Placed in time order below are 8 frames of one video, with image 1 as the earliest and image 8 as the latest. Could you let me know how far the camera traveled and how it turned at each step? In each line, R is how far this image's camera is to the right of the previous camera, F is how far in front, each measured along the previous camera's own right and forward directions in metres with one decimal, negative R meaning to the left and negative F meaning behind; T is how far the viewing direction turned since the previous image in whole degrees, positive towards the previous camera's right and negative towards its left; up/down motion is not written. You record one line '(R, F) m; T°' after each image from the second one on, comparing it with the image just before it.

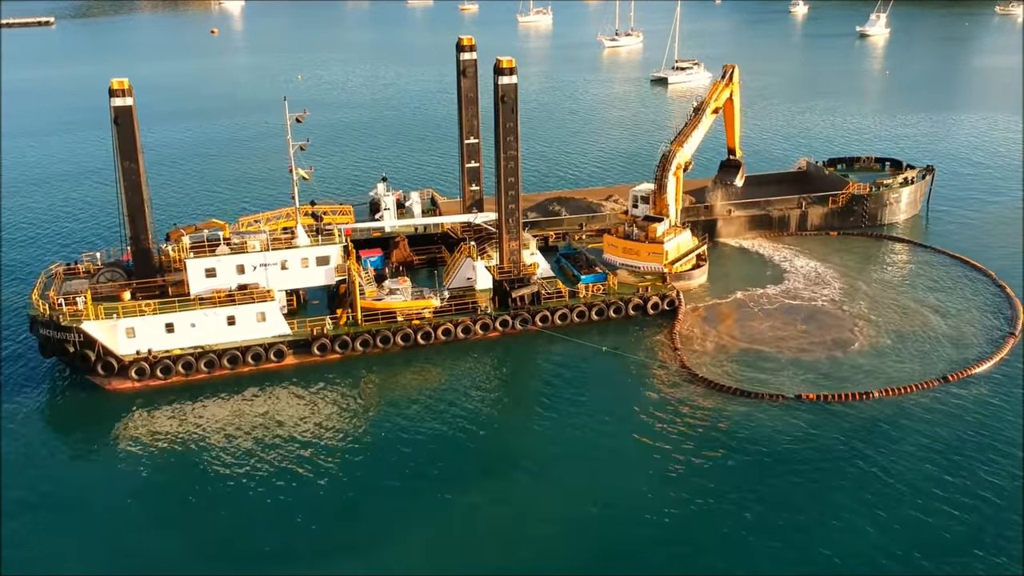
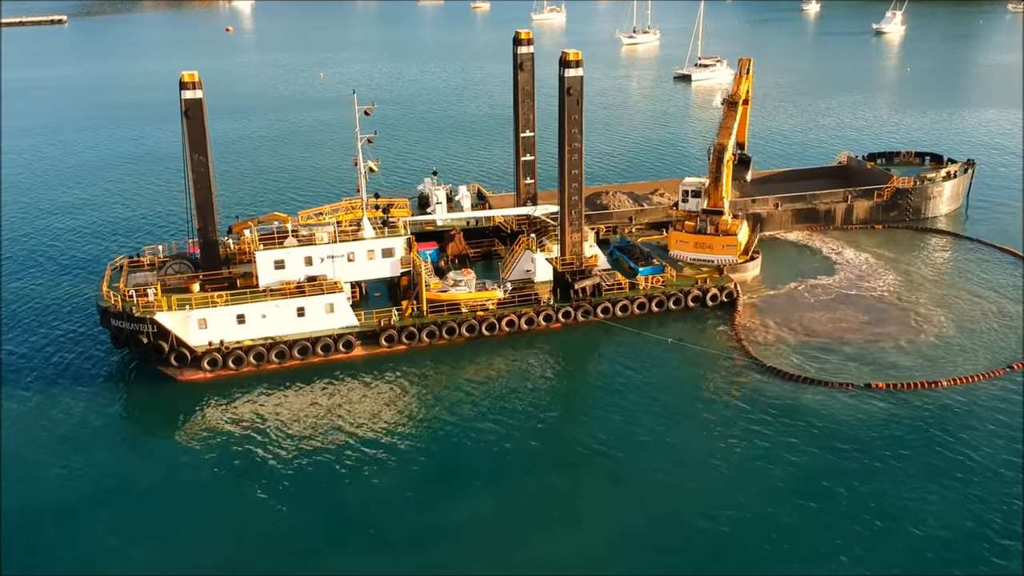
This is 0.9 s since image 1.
(-2.1, -0.3) m; 0°
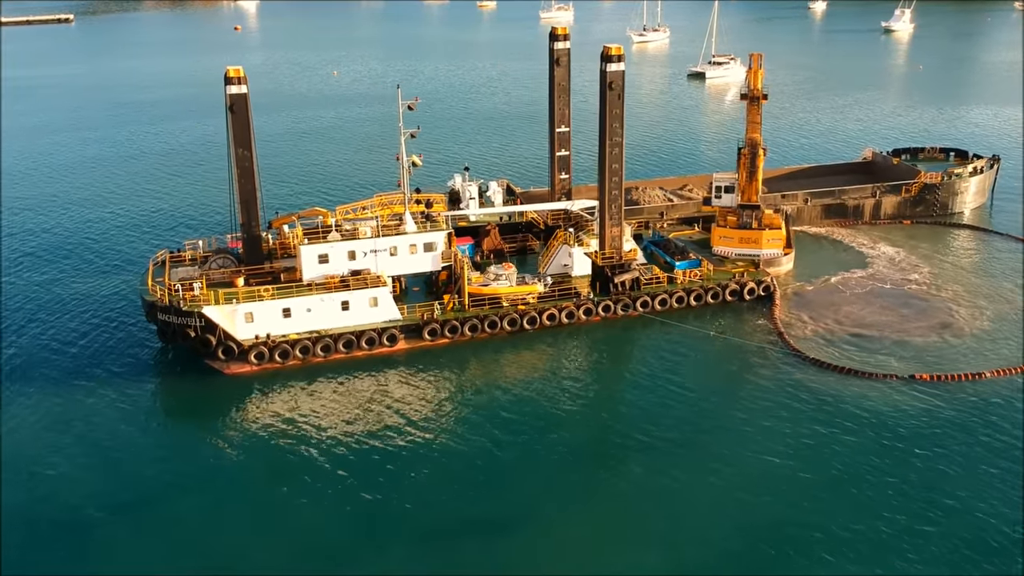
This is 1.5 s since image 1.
(-1.4, -0.2) m; 0°
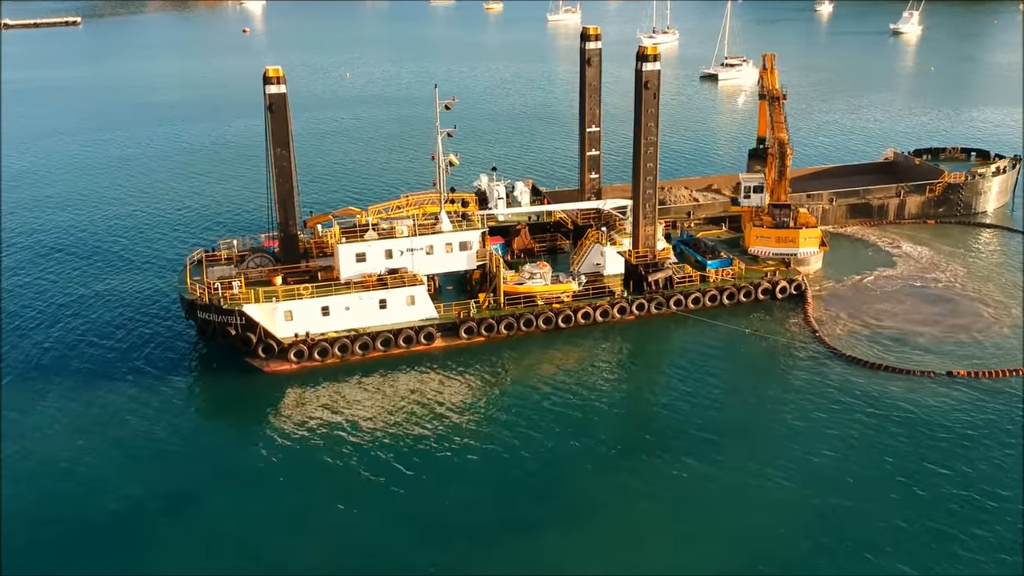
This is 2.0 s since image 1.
(-1.2, -0.2) m; 0°
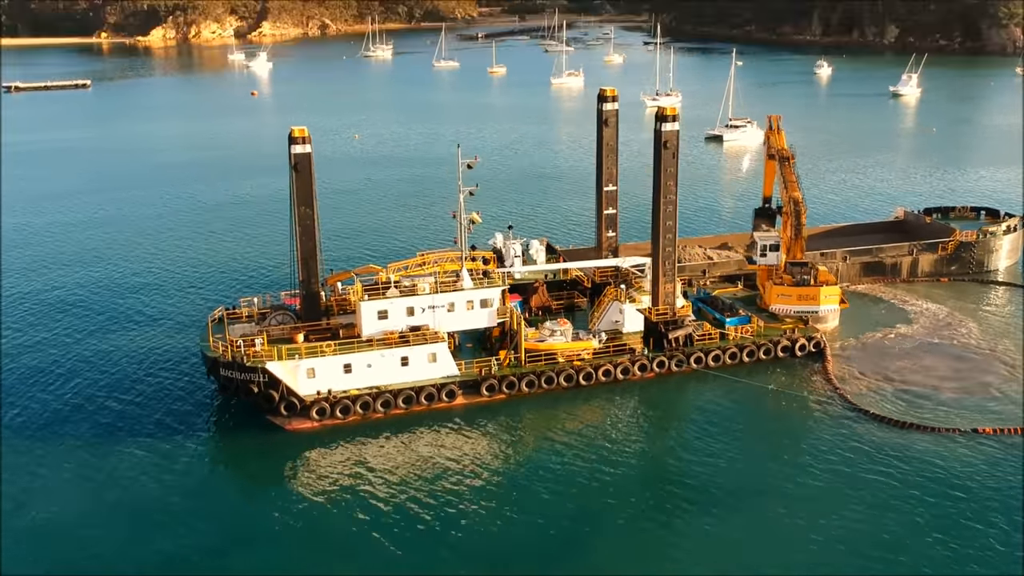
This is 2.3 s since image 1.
(-0.7, -0.1) m; 0°
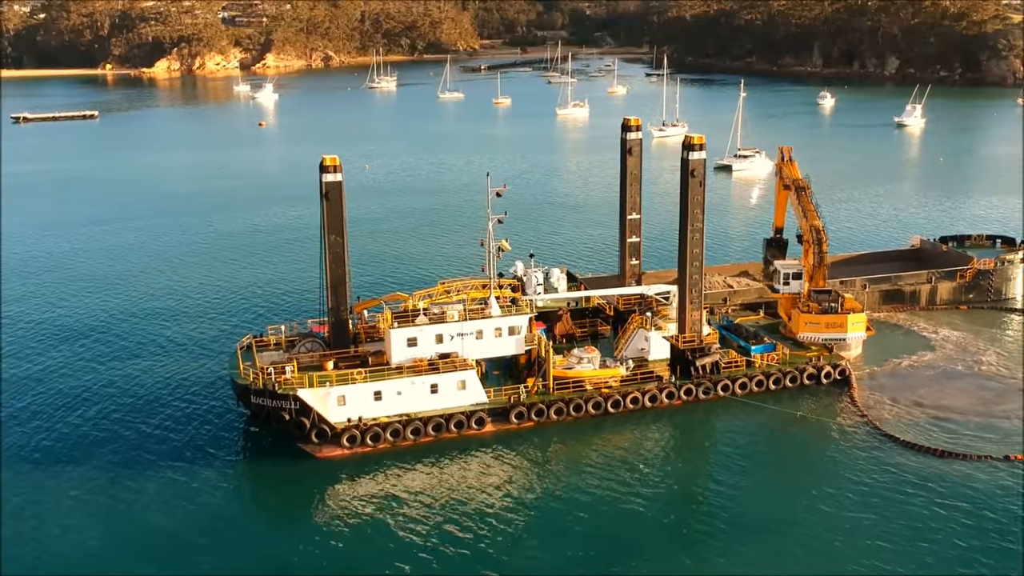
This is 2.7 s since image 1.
(-1.0, -0.1) m; 0°
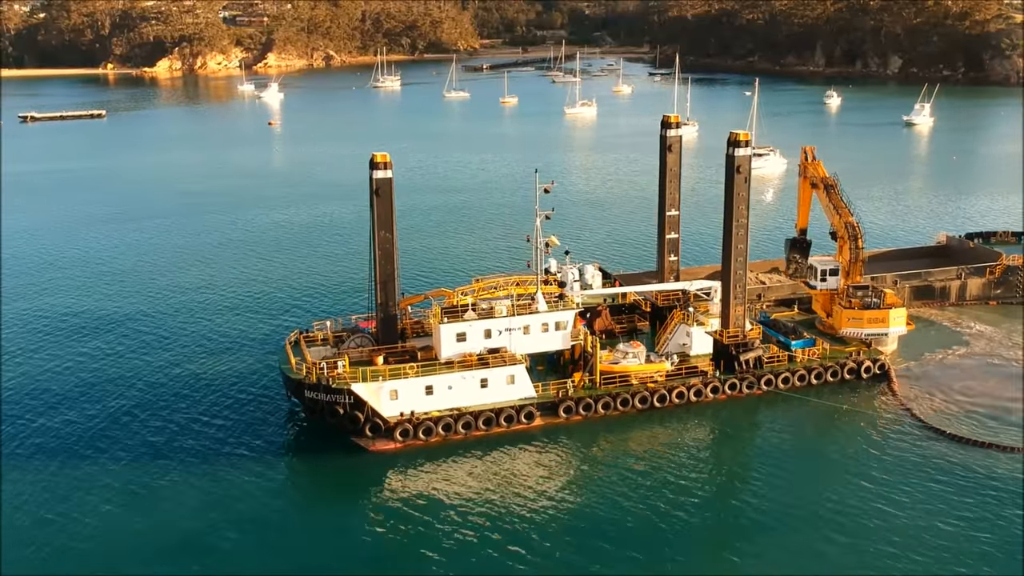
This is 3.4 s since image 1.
(-1.7, -0.3) m; 0°
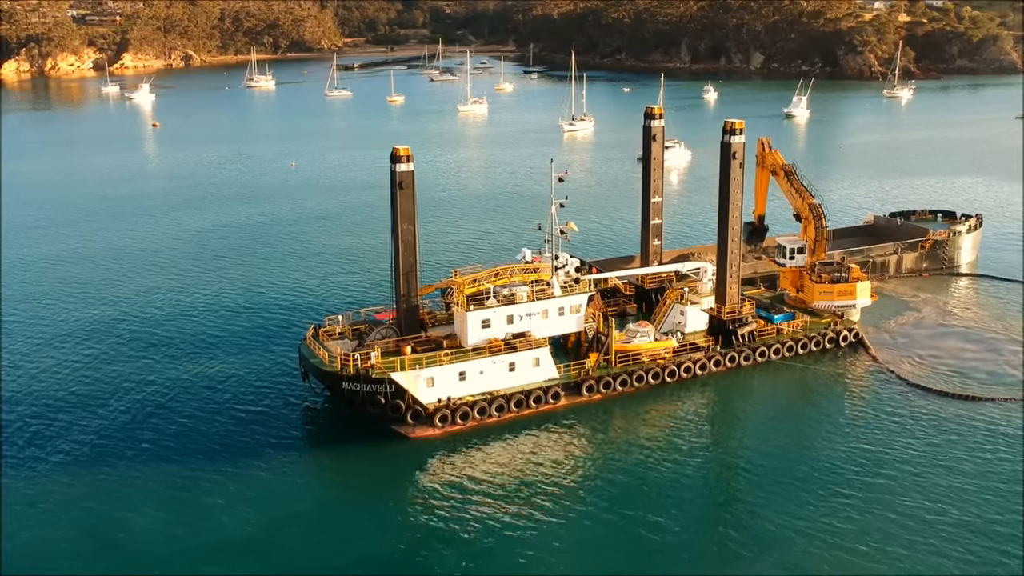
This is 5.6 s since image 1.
(-5.4, -0.7) m; +8°
